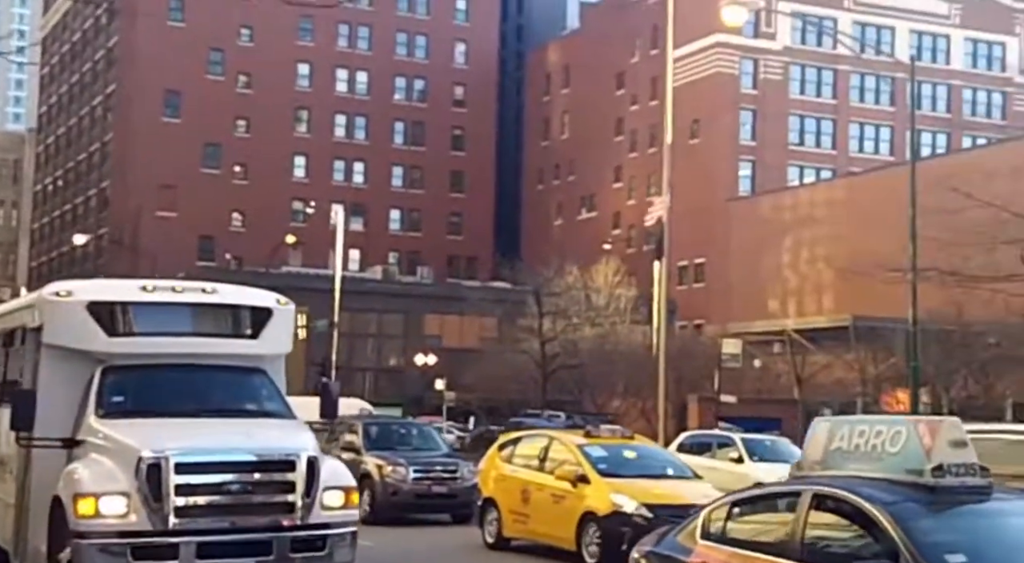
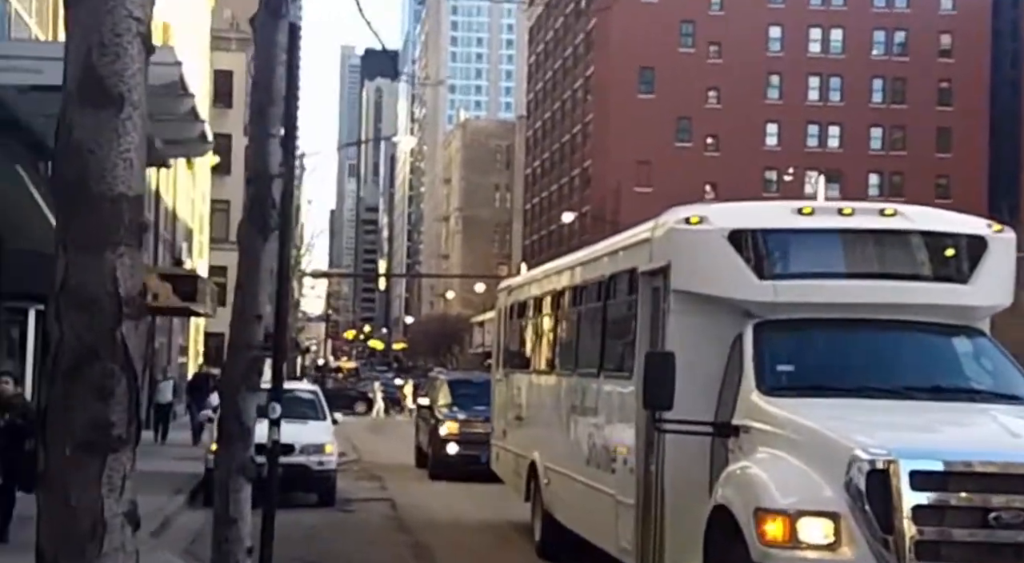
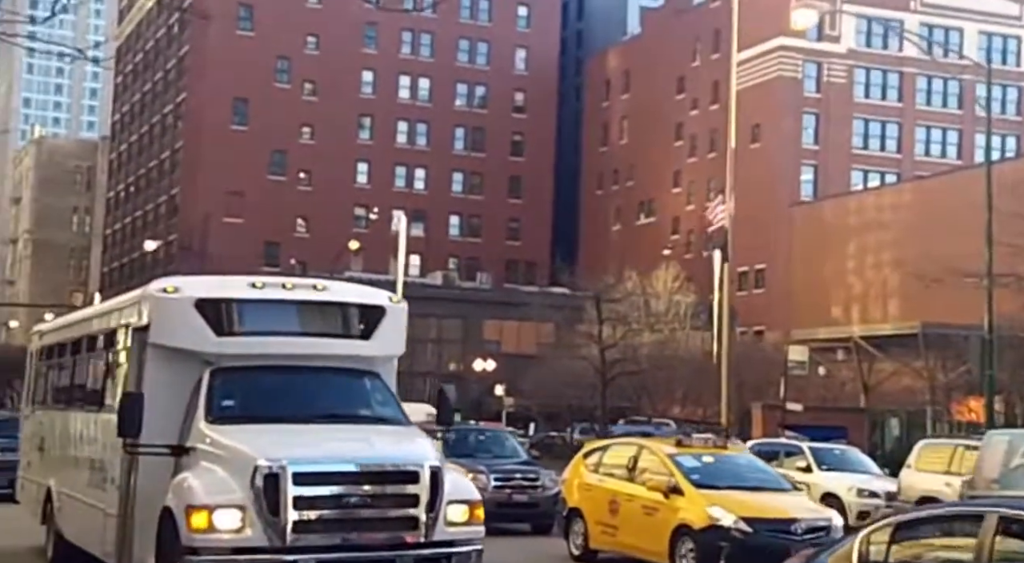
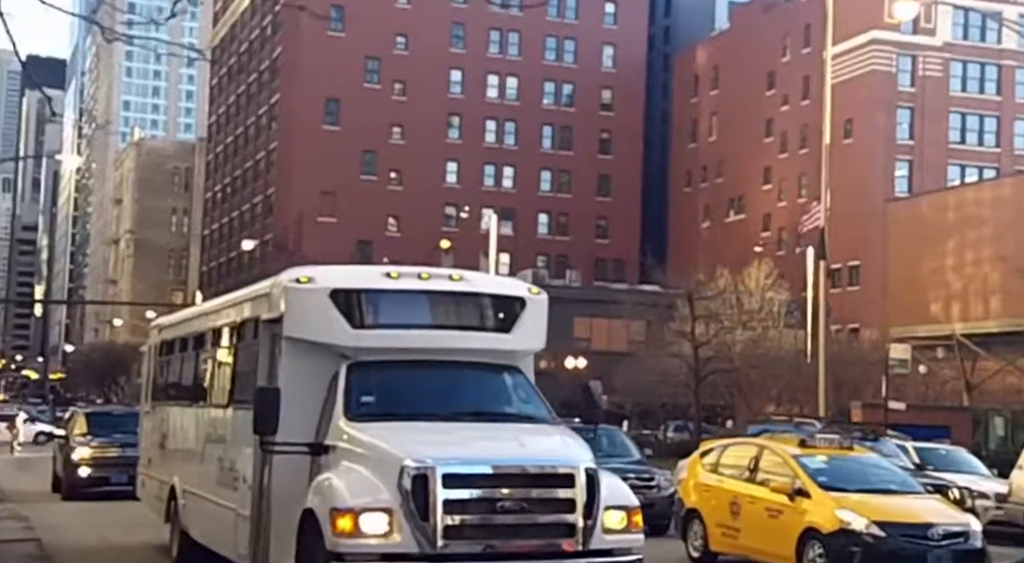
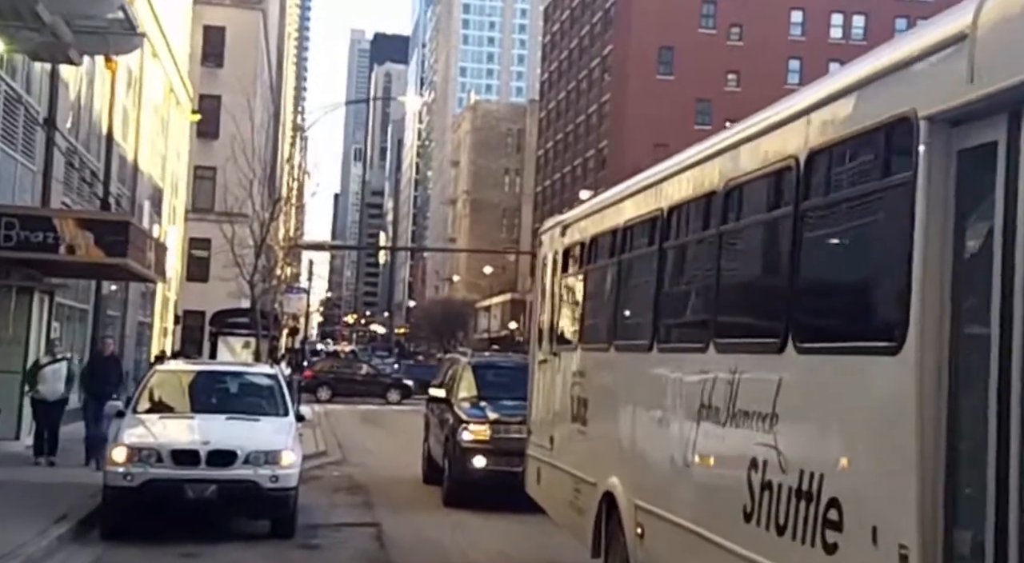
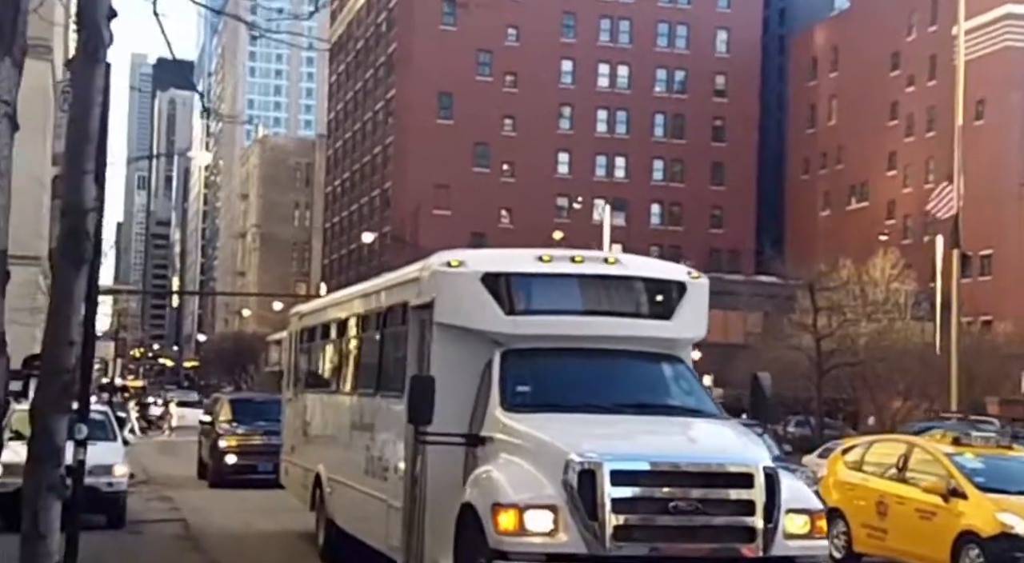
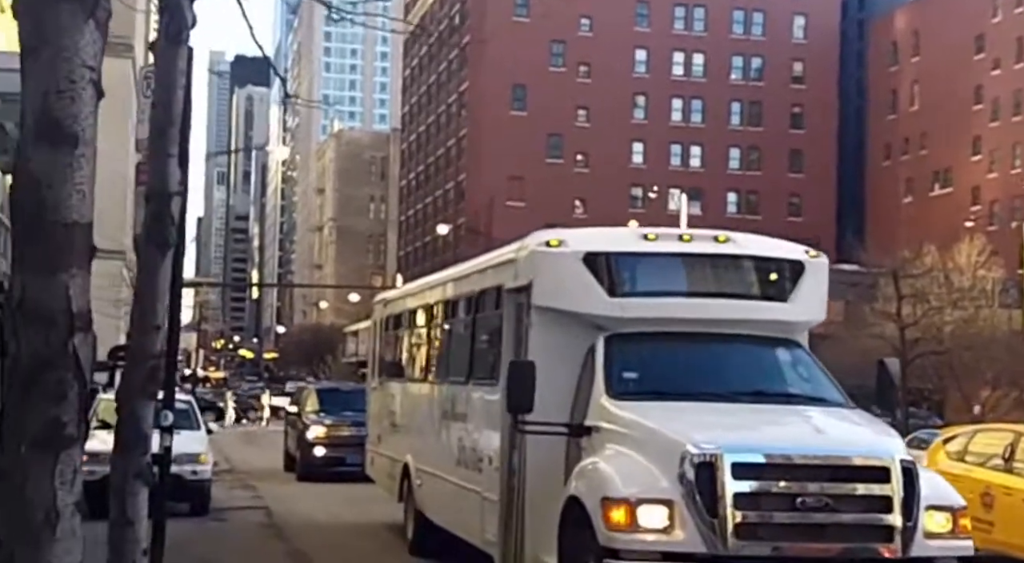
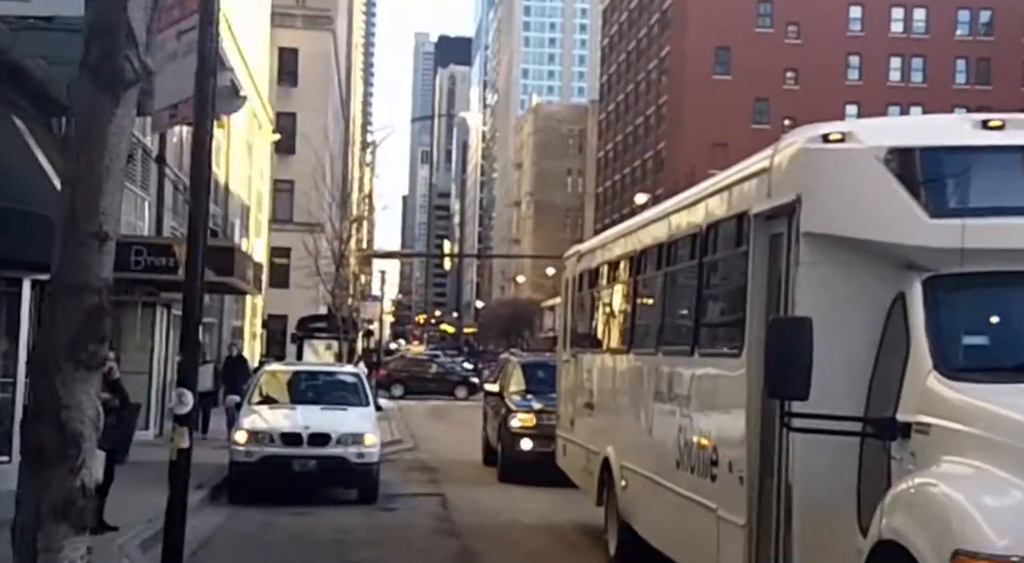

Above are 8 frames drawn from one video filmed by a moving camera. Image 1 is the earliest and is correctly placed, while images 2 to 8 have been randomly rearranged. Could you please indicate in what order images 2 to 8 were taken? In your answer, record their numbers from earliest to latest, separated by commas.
3, 4, 6, 7, 2, 8, 5
